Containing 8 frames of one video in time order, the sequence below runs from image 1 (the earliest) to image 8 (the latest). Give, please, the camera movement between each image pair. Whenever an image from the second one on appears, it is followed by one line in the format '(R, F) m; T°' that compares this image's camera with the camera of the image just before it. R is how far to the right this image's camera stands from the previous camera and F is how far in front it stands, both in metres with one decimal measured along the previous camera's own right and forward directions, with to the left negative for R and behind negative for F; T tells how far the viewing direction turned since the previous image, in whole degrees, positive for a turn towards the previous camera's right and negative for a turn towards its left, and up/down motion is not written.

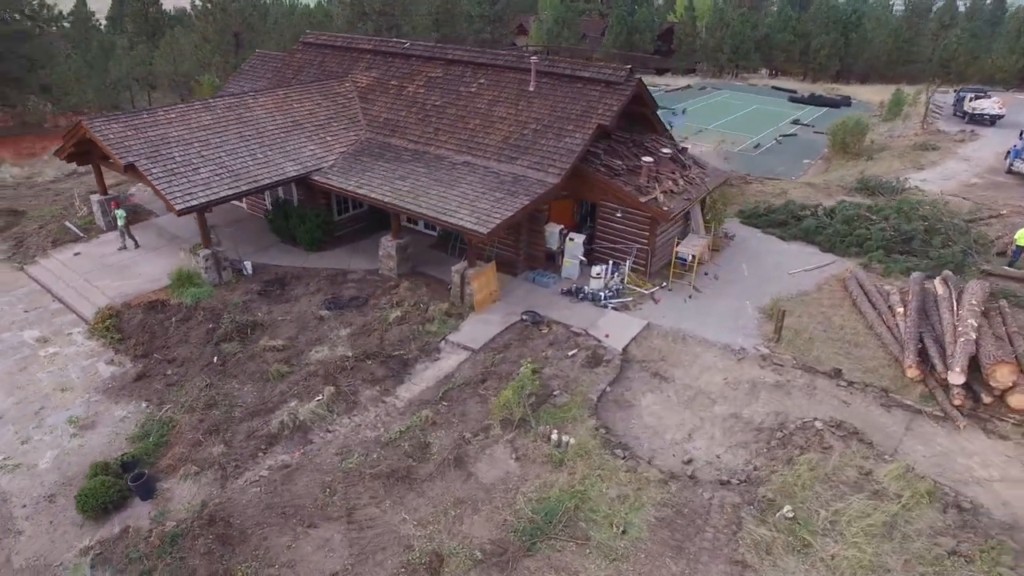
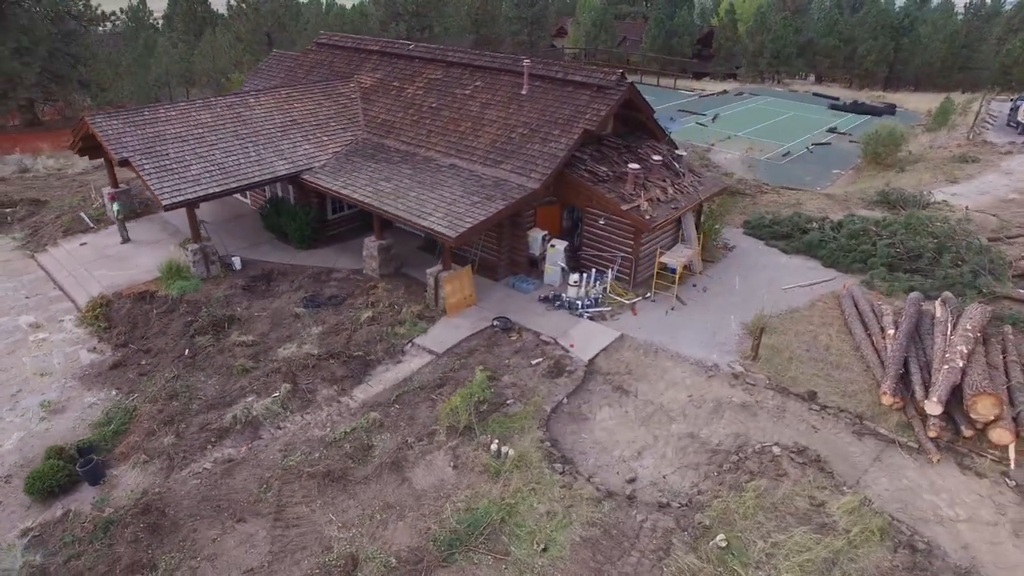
(+1.6, +0.2) m; -4°
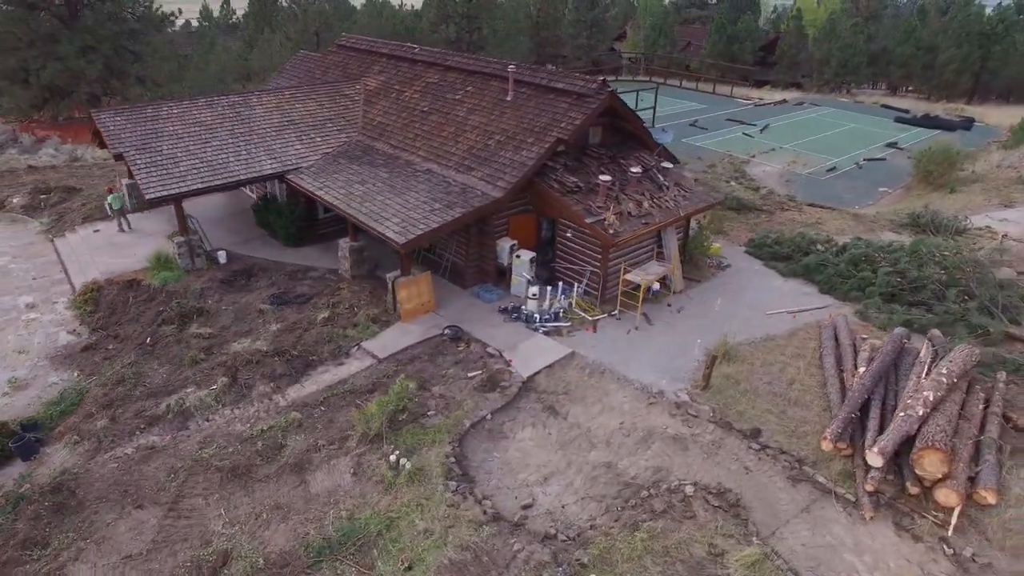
(+2.6, +0.4) m; -6°
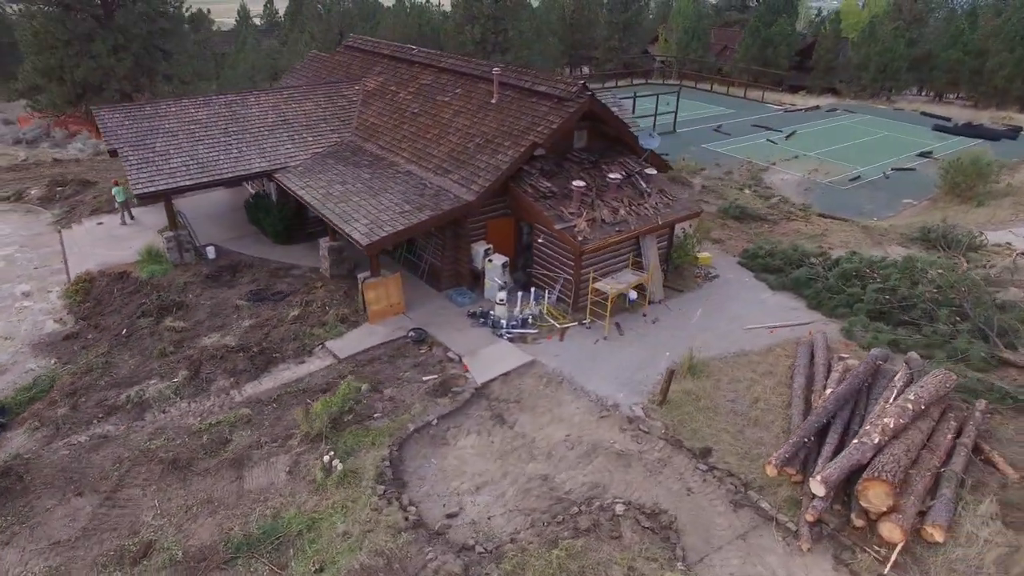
(+1.6, +0.2) m; -4°
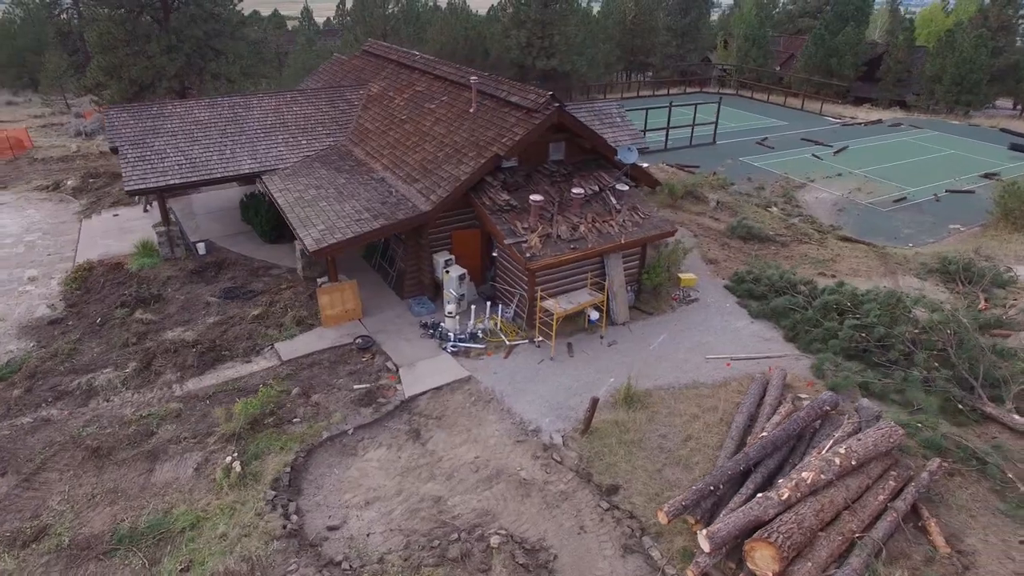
(+2.6, +0.4) m; -6°
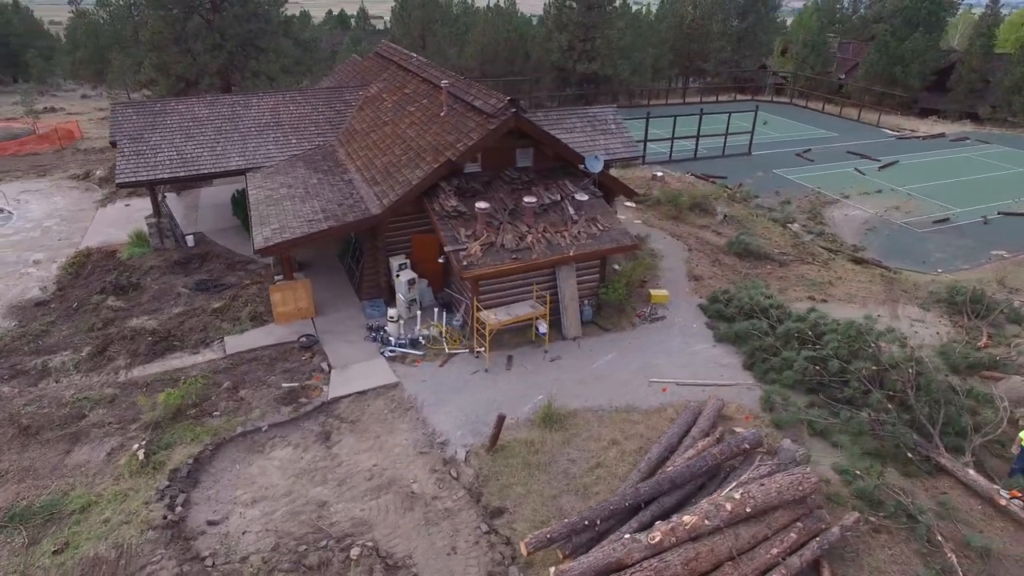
(+2.7, +0.4) m; -6°
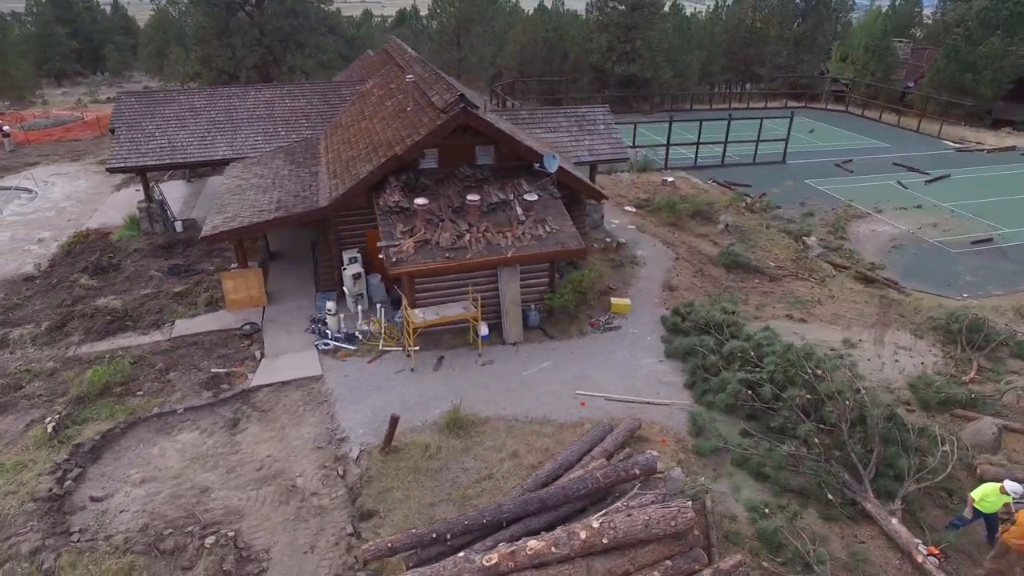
(+2.8, +0.5) m; -6°
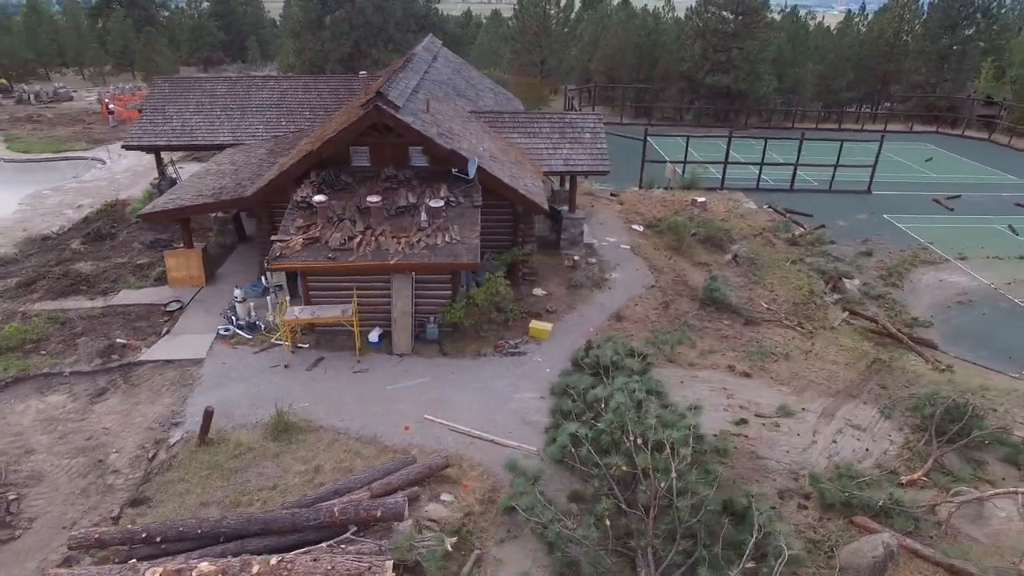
(+5.0, +1.4) m; -12°
